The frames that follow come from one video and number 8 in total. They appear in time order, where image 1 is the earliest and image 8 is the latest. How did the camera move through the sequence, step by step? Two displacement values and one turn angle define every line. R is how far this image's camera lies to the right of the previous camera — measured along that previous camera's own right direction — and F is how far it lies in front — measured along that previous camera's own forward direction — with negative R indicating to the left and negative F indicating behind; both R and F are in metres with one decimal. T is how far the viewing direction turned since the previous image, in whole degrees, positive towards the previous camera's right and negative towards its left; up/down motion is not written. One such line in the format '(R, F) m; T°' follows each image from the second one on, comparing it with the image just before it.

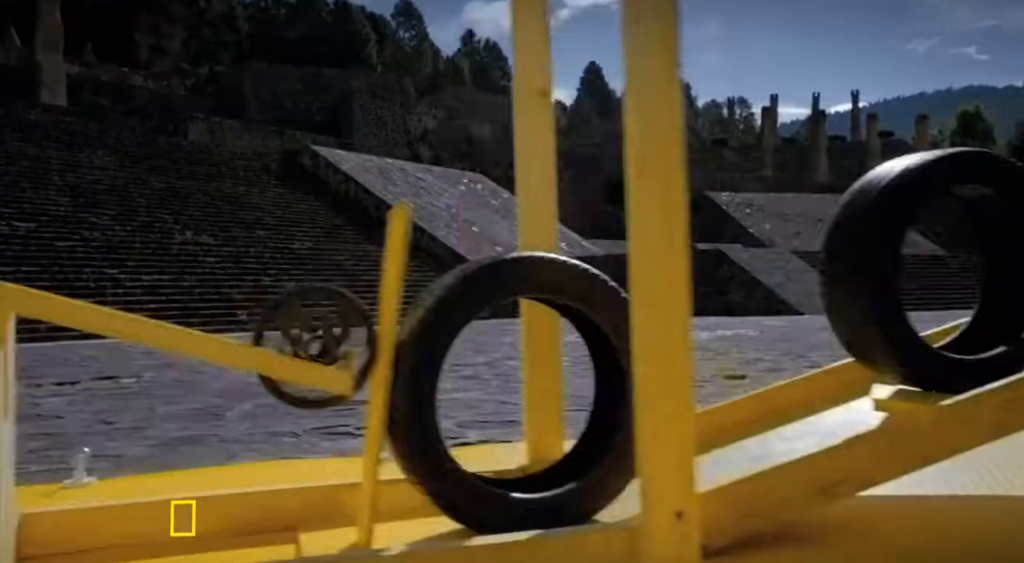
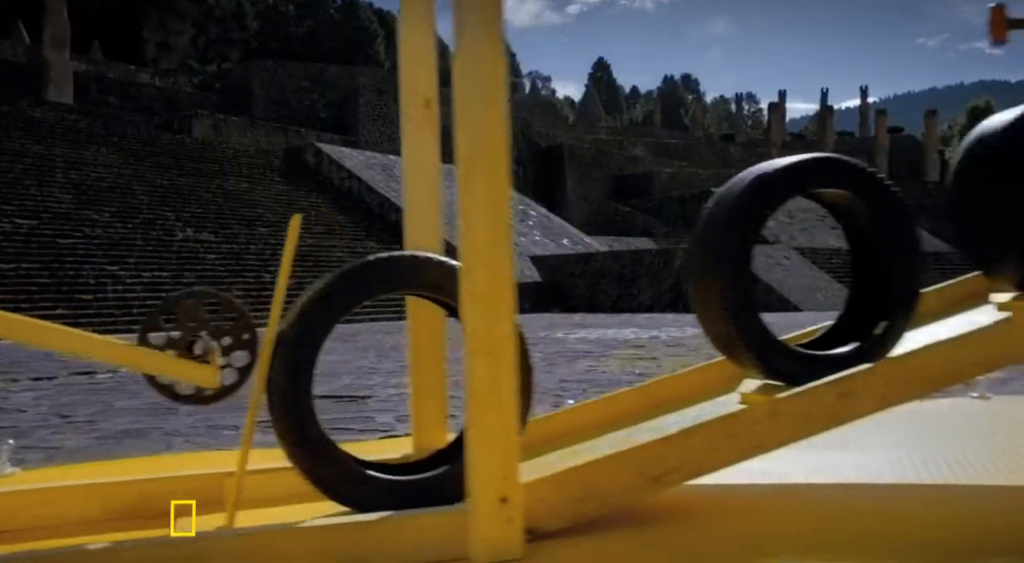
(+0.4, -0.1) m; -1°
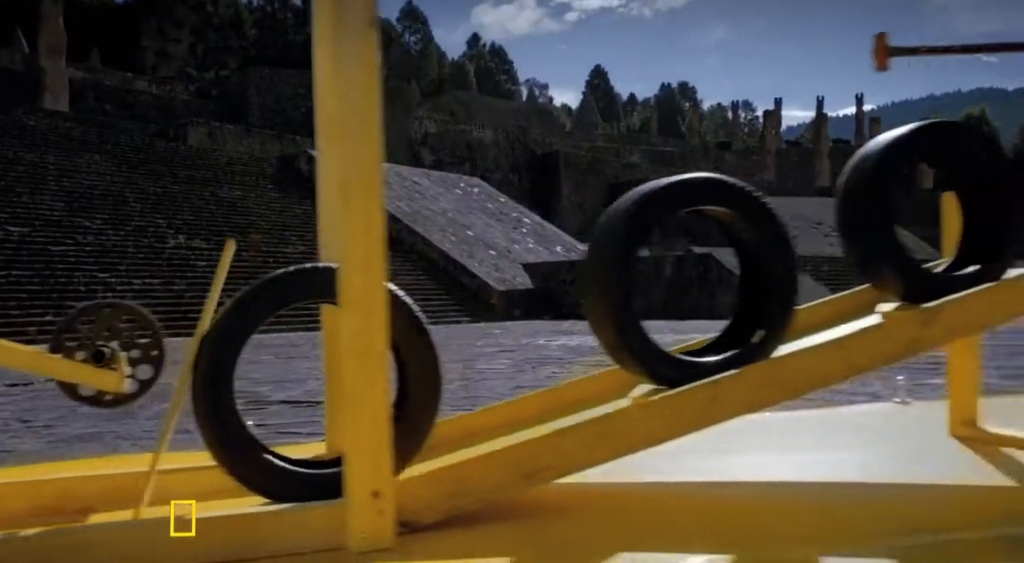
(+0.3, -0.2) m; 0°
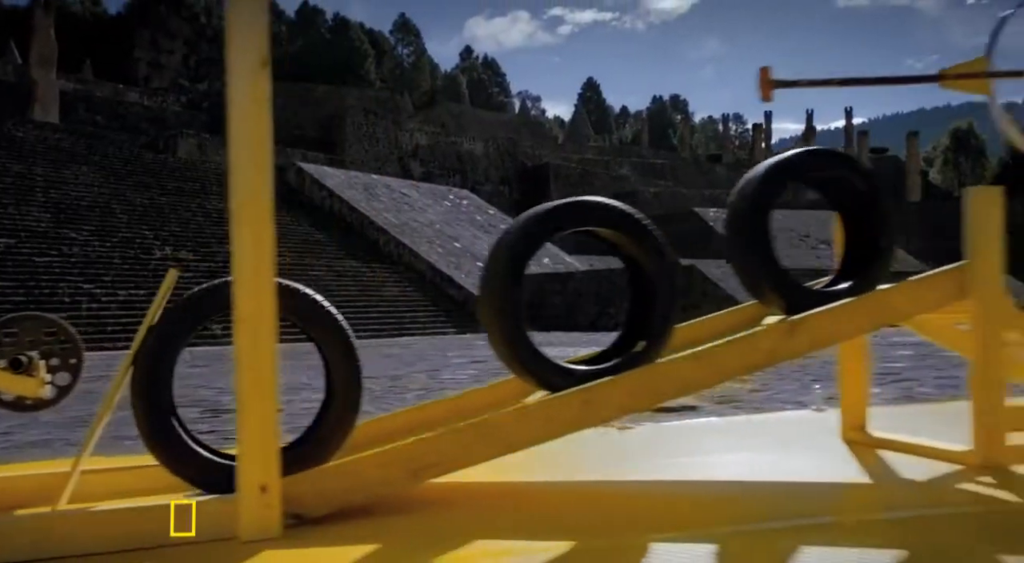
(+0.3, -0.2) m; 0°
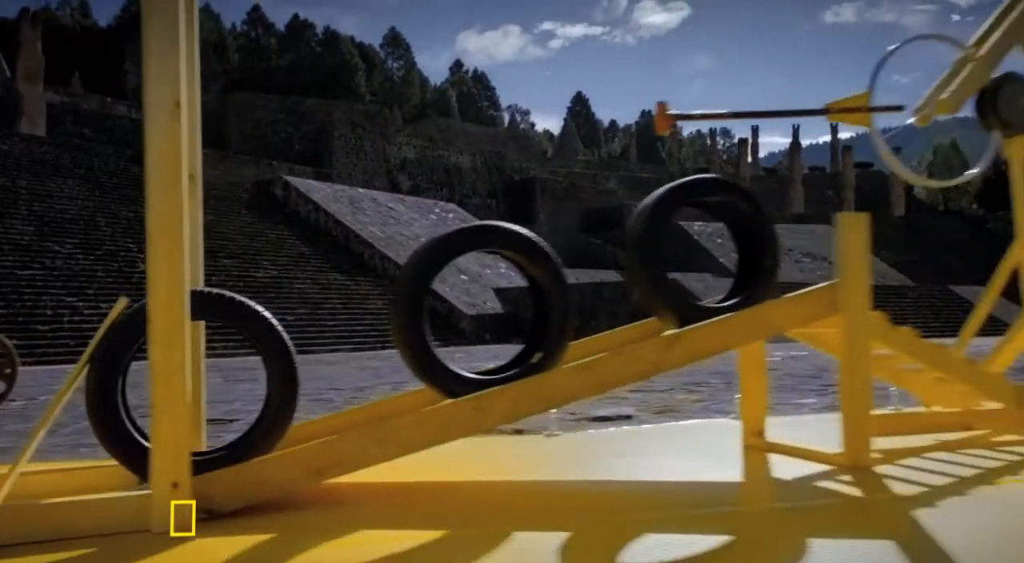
(+0.3, -0.3) m; +1°
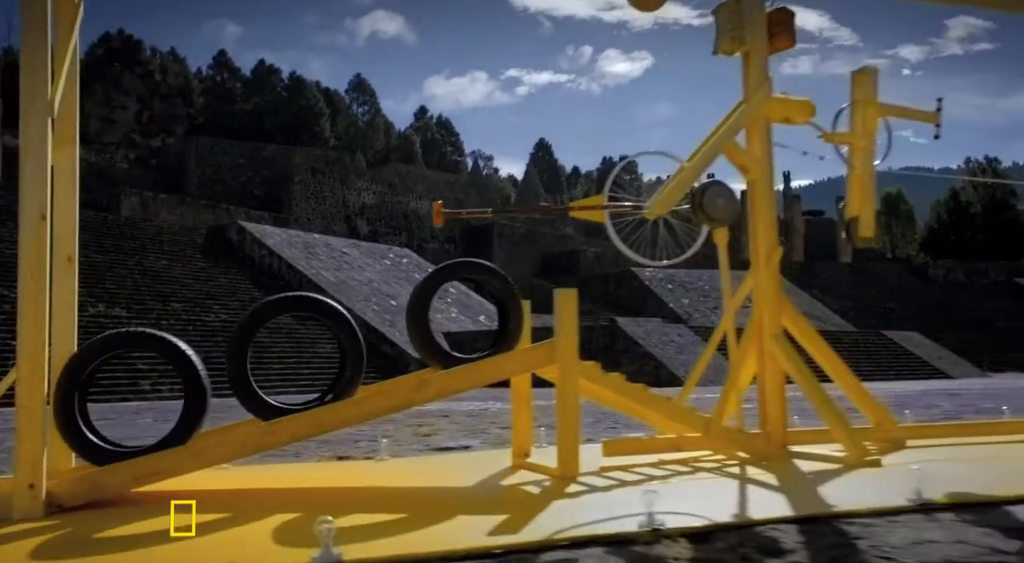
(+0.9, -1.2) m; +2°
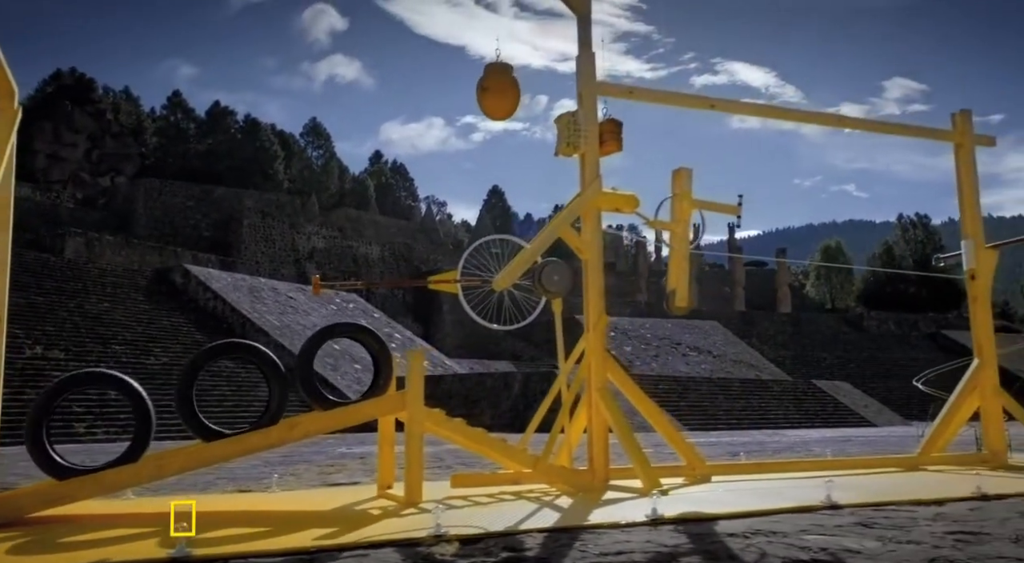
(+0.6, -1.1) m; +3°
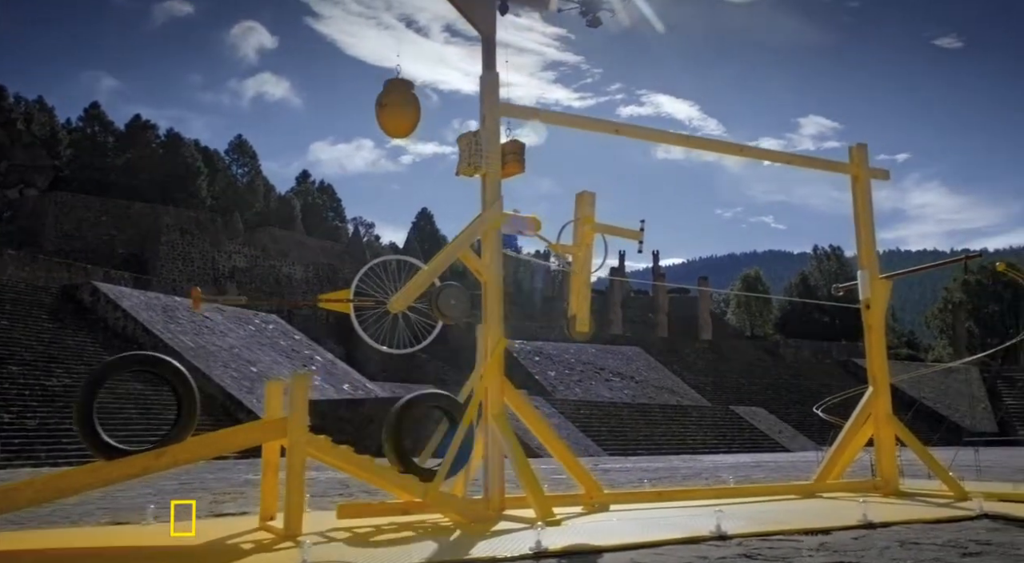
(+0.2, +0.2) m; +5°
